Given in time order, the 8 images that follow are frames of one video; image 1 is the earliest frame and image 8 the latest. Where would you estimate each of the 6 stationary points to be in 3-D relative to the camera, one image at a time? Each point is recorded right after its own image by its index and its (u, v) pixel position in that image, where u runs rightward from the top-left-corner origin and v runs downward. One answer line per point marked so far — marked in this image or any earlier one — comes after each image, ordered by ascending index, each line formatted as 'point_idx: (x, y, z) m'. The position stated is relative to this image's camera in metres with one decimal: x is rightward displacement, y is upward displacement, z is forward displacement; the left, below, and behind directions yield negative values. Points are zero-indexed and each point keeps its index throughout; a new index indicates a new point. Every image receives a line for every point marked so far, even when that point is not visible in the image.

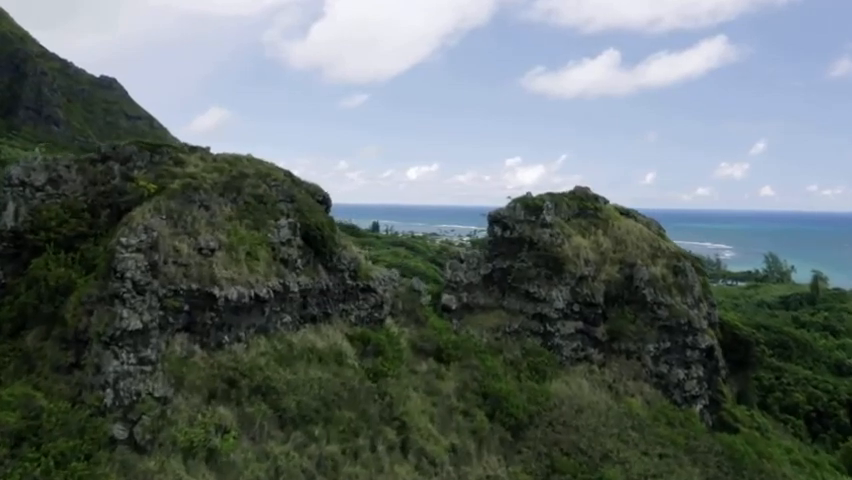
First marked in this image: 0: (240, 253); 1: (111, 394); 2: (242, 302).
0: (-4.8, -0.4, +18.1) m
1: (-6.8, -3.3, +15.1) m
2: (-4.6, -1.6, +17.6) m
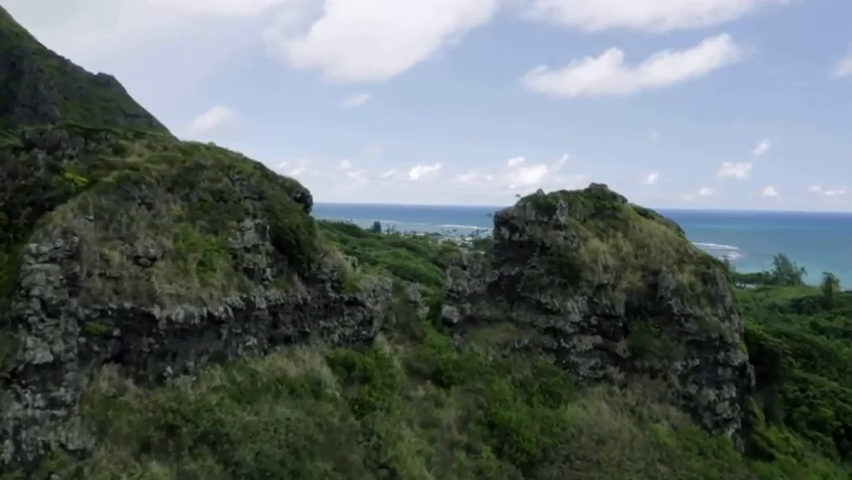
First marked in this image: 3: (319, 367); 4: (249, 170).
0: (-4.9, -0.5, +14.6) m
1: (-6.9, -3.4, +11.6) m
2: (-4.7, -1.7, +14.1) m
3: (-2.6, -3.1, +17.3) m
4: (-4.4, +1.8, +17.5) m
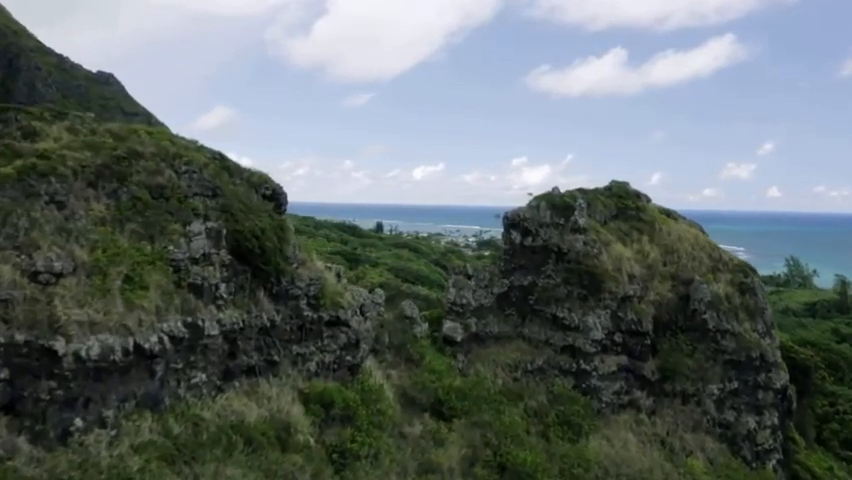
0: (-5.0, -0.6, +11.2) m
1: (-7.0, -3.6, +8.2) m
2: (-4.8, -1.8, +10.7) m
3: (-2.7, -3.3, +13.8) m
4: (-4.5, +1.6, +14.1) m
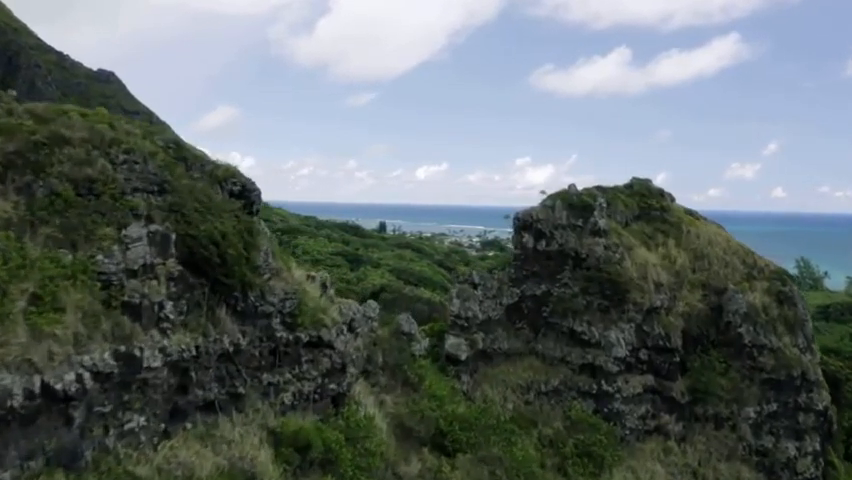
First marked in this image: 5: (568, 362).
0: (-5.1, -0.7, +8.6) m
1: (-7.1, -3.7, +5.6) m
2: (-4.9, -1.9, +8.1) m
3: (-2.8, -3.4, +11.2) m
4: (-4.5, +1.5, +11.5) m
5: (+4.0, -3.4, +19.5) m
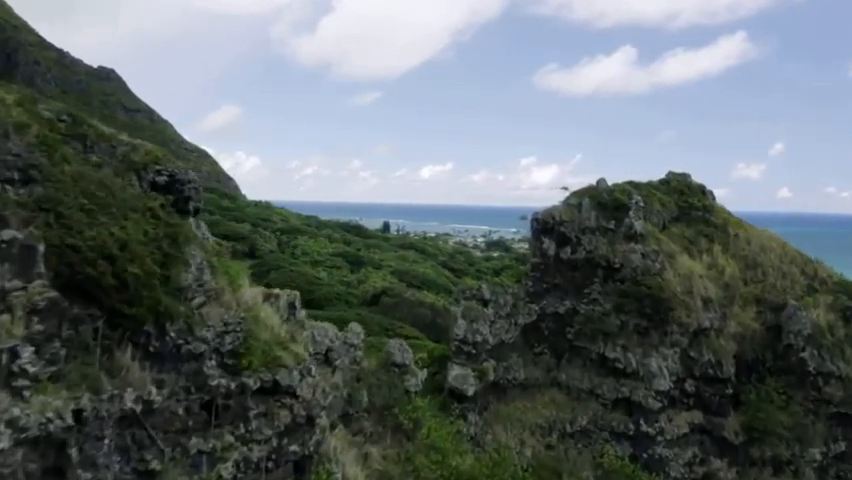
0: (-5.2, -0.9, +5.1) m
1: (-7.2, -3.8, +2.1) m
2: (-5.0, -2.1, +4.5) m
3: (-2.8, -3.5, +7.7) m
4: (-4.6, +1.4, +8.0) m
5: (+3.9, -3.5, +15.9) m
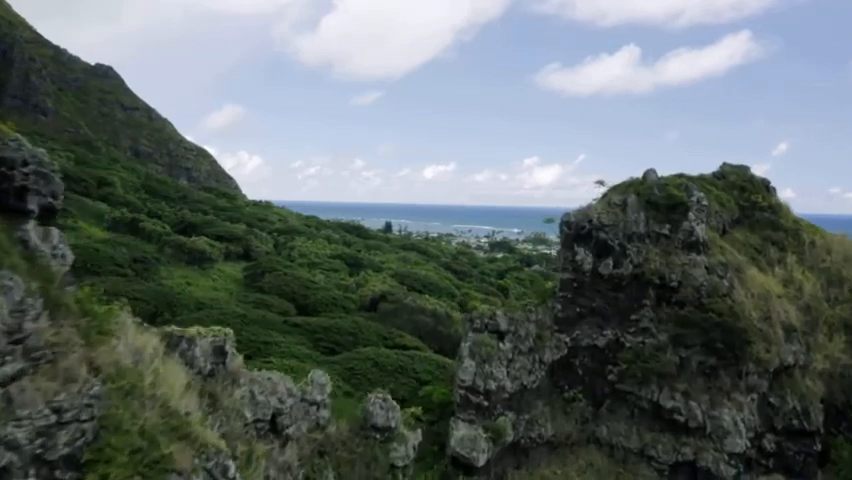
0: (-5.3, -1.0, +1.1) m
1: (-7.3, -3.9, -1.8) m
2: (-5.1, -2.2, +0.6) m
3: (-3.0, -3.7, +3.7) m
4: (-4.7, +1.2, +4.0) m
5: (+3.8, -3.7, +11.9) m
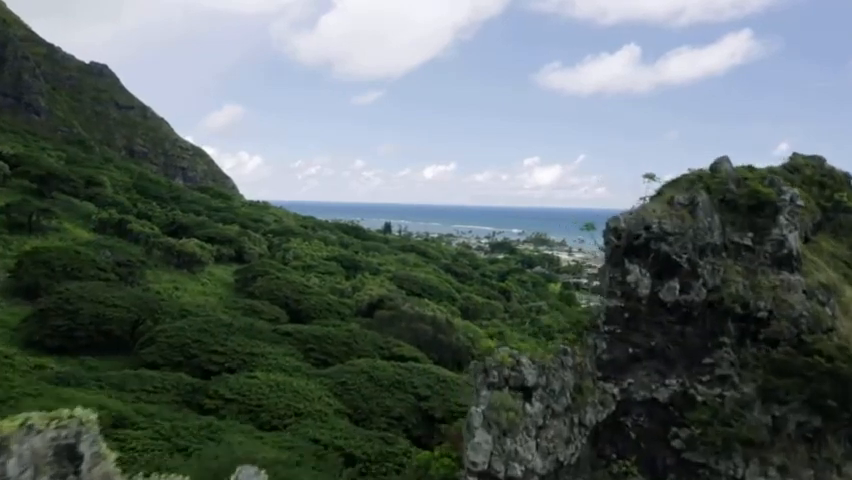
0: (-5.3, -1.2, -2.3) m
1: (-7.4, -4.1, -5.3) m
2: (-5.2, -2.4, -2.8) m
3: (-3.0, -3.8, +0.3) m
4: (-4.8, +1.0, +0.6) m
5: (+3.8, -3.9, +8.5) m
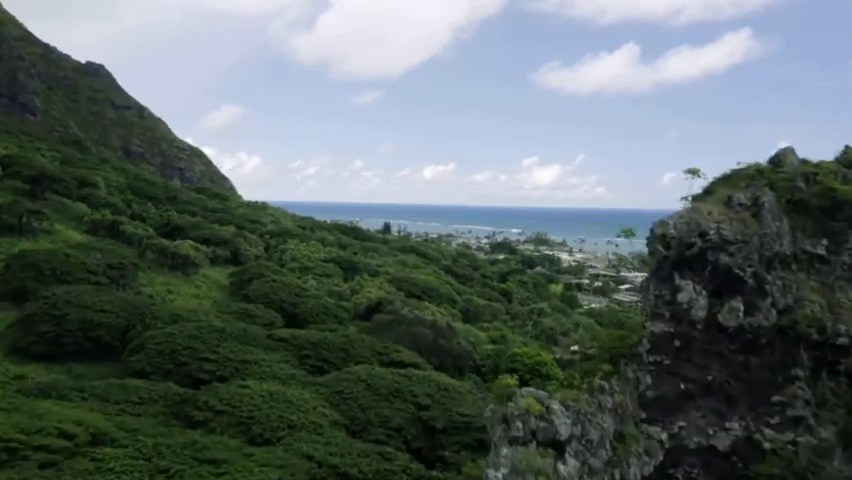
0: (-5.3, -1.3, -4.0) m
1: (-7.3, -4.3, -7.0) m
2: (-5.1, -2.5, -4.6) m
3: (-3.0, -4.0, -1.4) m
4: (-4.7, +0.9, -1.1) m
5: (+3.8, -4.0, +6.8) m
